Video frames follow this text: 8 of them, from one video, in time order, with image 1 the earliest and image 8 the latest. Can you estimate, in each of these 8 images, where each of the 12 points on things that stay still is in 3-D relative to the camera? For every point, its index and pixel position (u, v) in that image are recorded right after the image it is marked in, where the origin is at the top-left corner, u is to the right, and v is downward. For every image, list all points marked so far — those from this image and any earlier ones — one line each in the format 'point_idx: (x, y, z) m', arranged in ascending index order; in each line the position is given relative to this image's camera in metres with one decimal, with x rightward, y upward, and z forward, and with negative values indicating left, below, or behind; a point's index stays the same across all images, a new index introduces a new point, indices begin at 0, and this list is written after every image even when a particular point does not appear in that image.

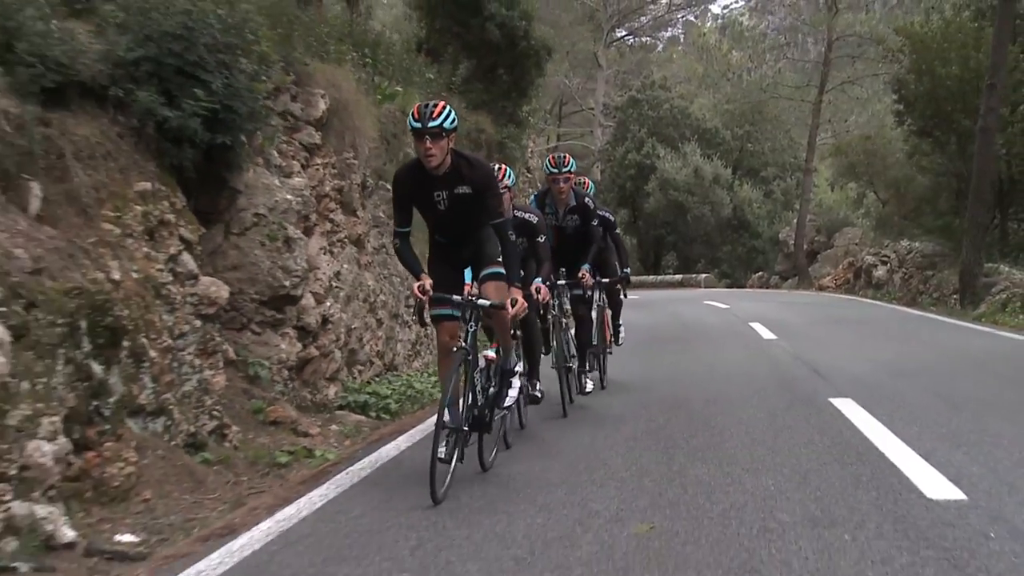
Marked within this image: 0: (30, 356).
0: (-1.8, -0.3, +4.7) m
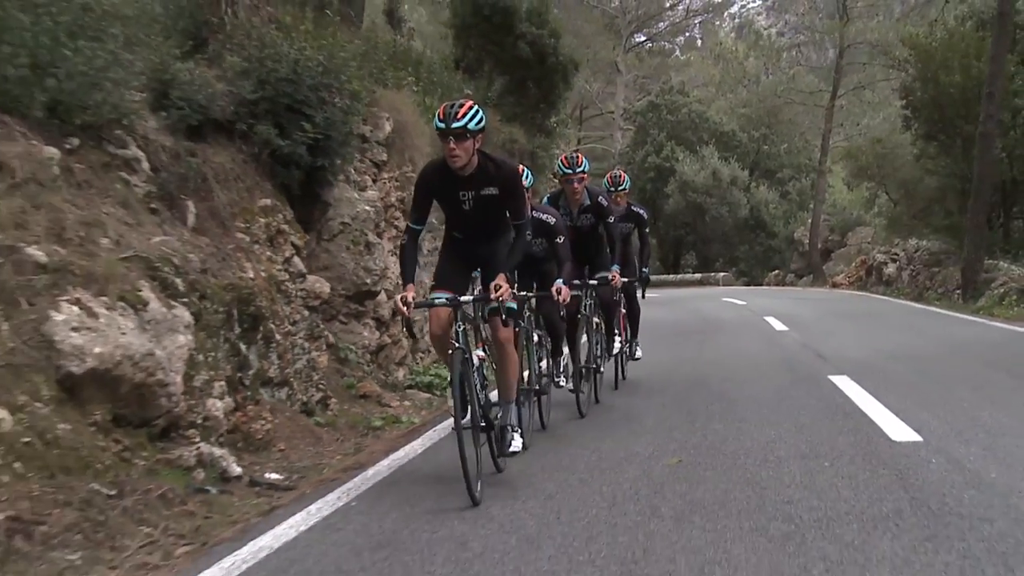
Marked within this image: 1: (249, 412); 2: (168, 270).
0: (-1.5, -0.2, +6.2) m
1: (-1.4, -0.7, +6.6) m
2: (-1.7, +0.1, +6.1) m
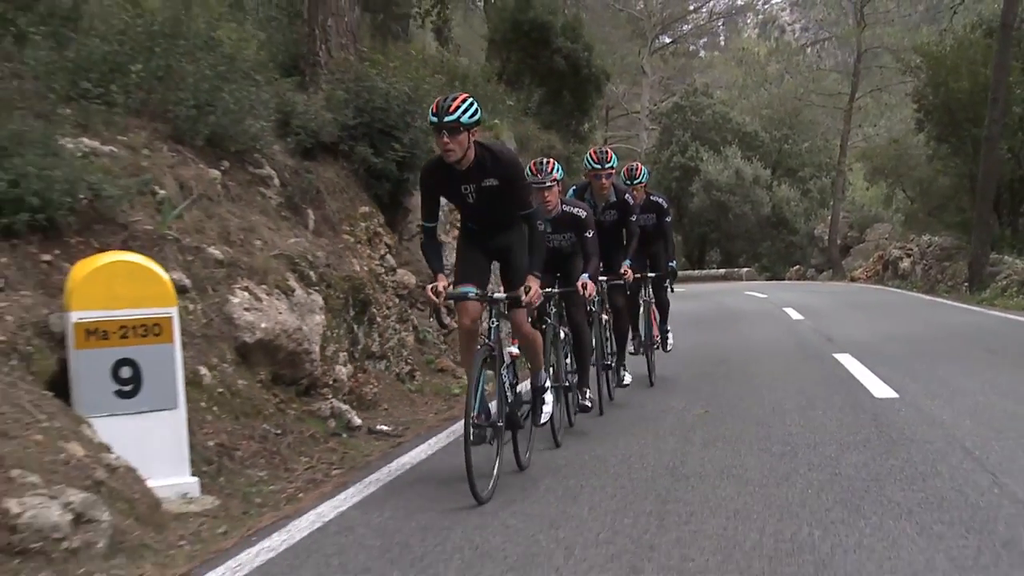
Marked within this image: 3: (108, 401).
0: (-1.1, -0.2, +7.9) m
1: (-1.0, -0.6, +8.3) m
2: (-1.3, +0.1, +7.8) m
3: (-1.7, -0.5, +5.3) m
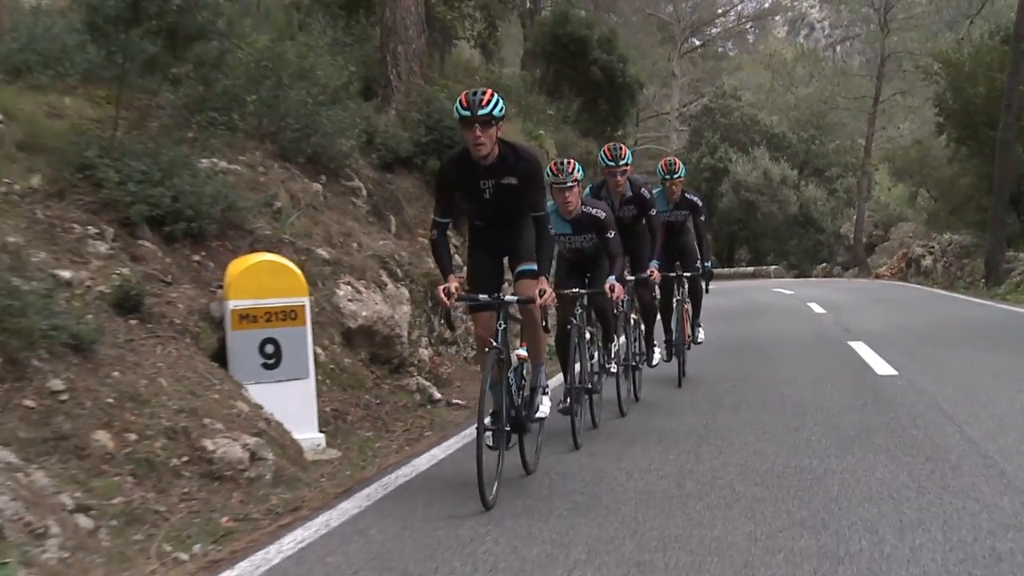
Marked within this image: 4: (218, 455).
0: (-0.7, -0.1, +9.3) m
1: (-0.6, -0.6, +9.7) m
2: (-0.9, +0.2, +9.2) m
3: (-1.4, -0.4, +6.8) m
4: (-1.3, -0.8, +5.7) m
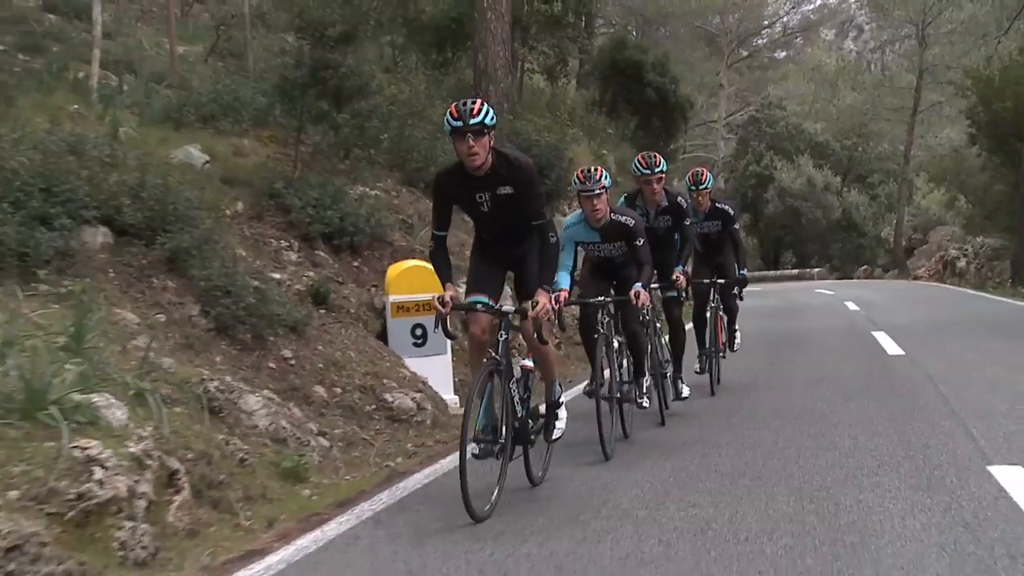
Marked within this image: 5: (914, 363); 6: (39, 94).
0: (0.0, -0.1, +11.5) m
1: (+0.2, -0.6, +12.0) m
2: (-0.2, +0.2, +11.4) m
3: (-0.7, -0.4, +9.0) m
4: (-0.7, -0.7, +8.0) m
5: (+3.3, -0.6, +10.2) m
6: (-3.9, +1.6, +10.4) m
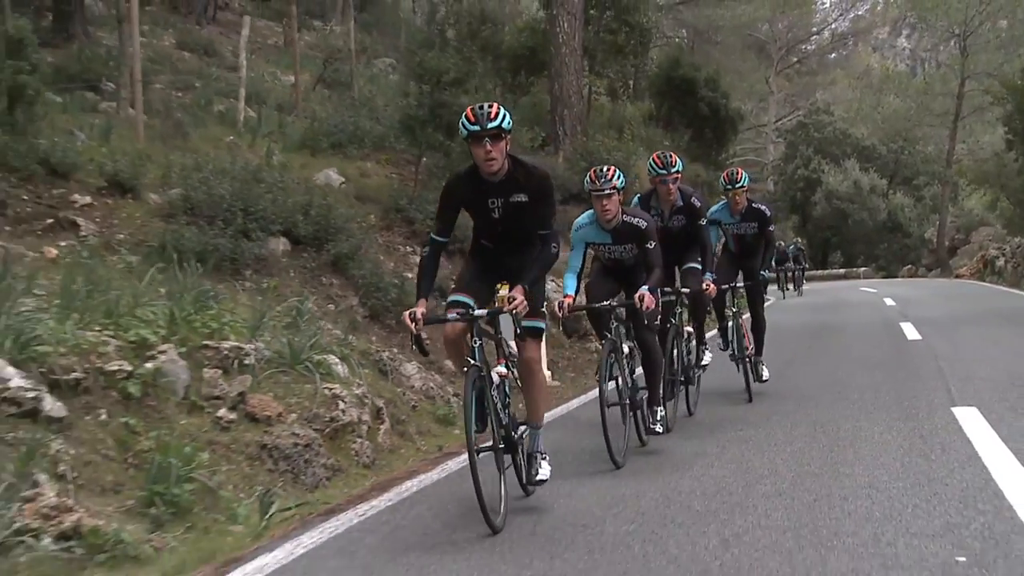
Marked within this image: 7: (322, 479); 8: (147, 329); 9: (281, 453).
0: (+0.8, -0.1, +13.7) m
1: (+1.0, -0.5, +14.1) m
2: (+0.7, +0.2, +13.5) m
3: (0.0, -0.4, +11.2) m
4: (-0.1, -0.7, +10.1) m
5: (+4.1, -0.6, +12.2) m
6: (-3.2, +1.6, +12.7) m
7: (-0.9, -0.9, +5.9) m
8: (-1.8, -0.2, +6.2) m
9: (-1.1, -0.8, +5.9) m
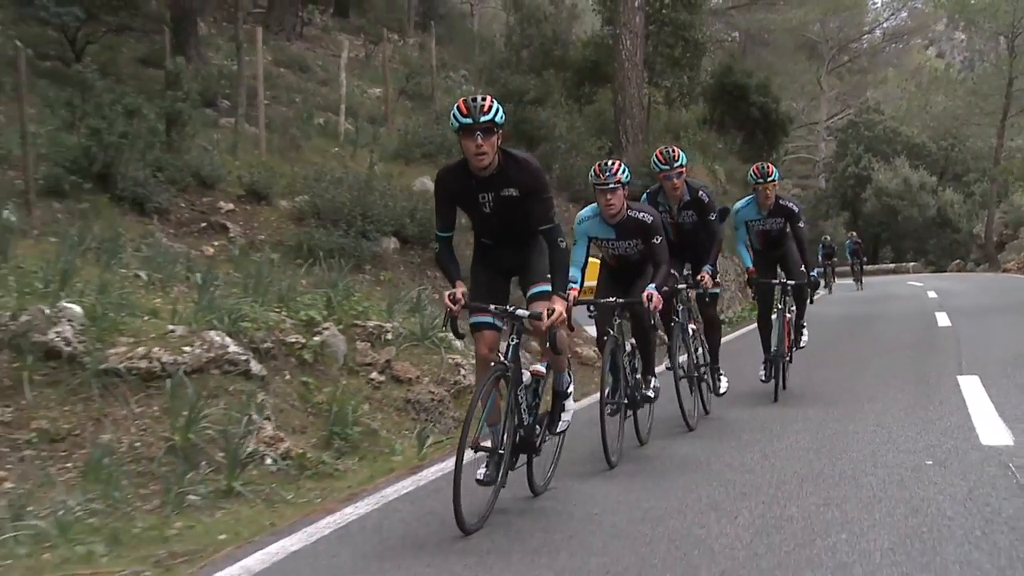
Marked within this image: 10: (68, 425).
0: (+1.7, 0.0, +15.2) m
1: (+1.9, -0.4, +15.7) m
2: (+1.5, +0.3, +15.1) m
3: (+0.7, -0.3, +12.8) m
4: (+0.7, -0.6, +11.7) m
5: (+4.9, -0.5, +13.6) m
6: (-2.3, +1.7, +14.4) m
7: (-0.4, -0.8, +7.5) m
8: (-1.3, -0.1, +7.9) m
9: (-0.5, -0.7, +7.5) m
10: (-2.1, -0.7, +5.9) m
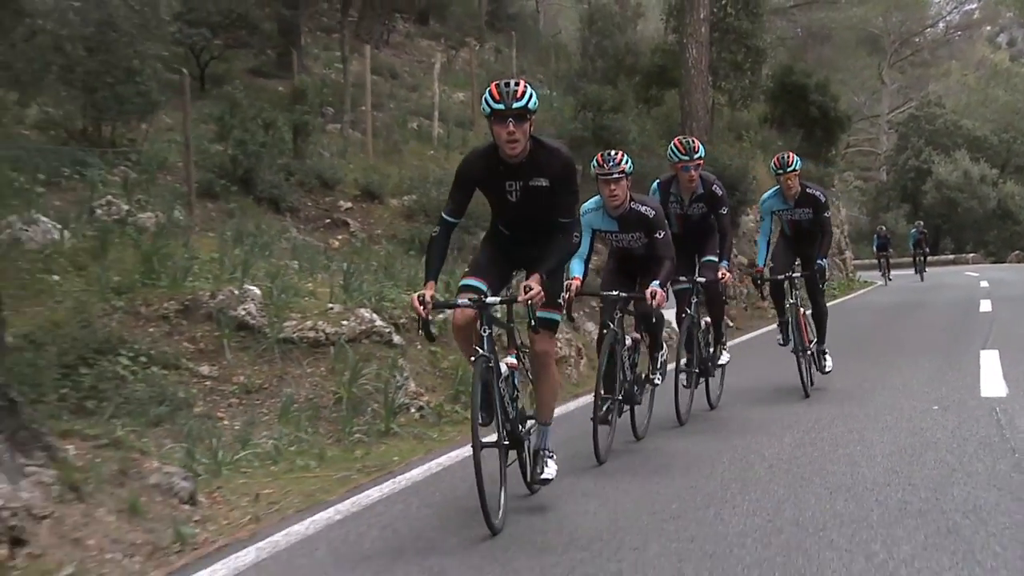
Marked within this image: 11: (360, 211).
0: (+2.7, +0.1, +16.7) m
1: (+2.9, -0.3, +17.1) m
2: (+2.5, +0.5, +16.6) m
3: (+1.6, -0.2, +14.3) m
4: (+1.5, -0.5, +13.3) m
5: (+5.8, -0.3, +15.0) m
6: (-1.4, +1.9, +16.1) m
7: (+0.3, -0.7, +9.1) m
8: (-0.6, 0.0, +9.6) m
9: (+0.1, -0.6, +9.1) m
10: (-1.5, -0.6, +7.6) m
11: (-1.6, +0.8, +12.7) m
